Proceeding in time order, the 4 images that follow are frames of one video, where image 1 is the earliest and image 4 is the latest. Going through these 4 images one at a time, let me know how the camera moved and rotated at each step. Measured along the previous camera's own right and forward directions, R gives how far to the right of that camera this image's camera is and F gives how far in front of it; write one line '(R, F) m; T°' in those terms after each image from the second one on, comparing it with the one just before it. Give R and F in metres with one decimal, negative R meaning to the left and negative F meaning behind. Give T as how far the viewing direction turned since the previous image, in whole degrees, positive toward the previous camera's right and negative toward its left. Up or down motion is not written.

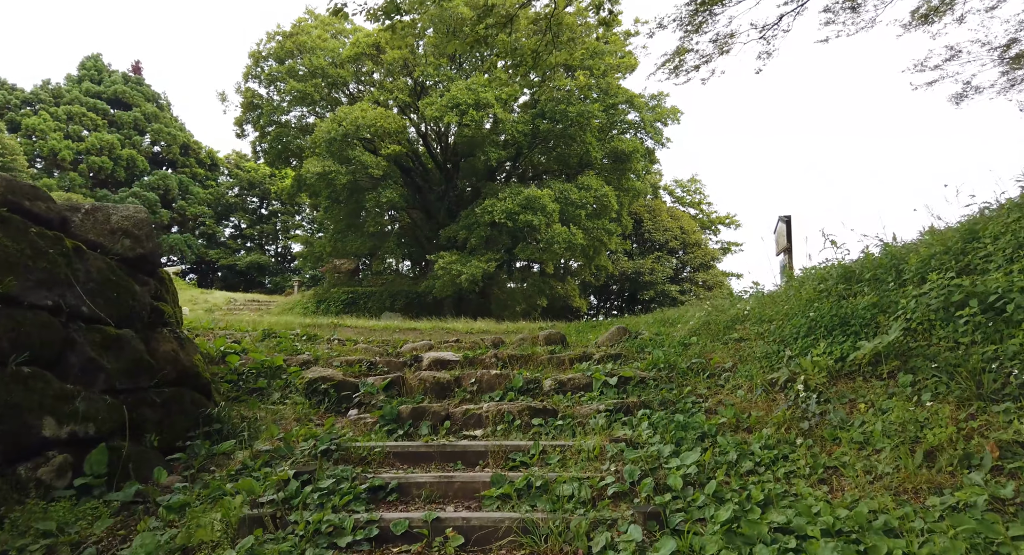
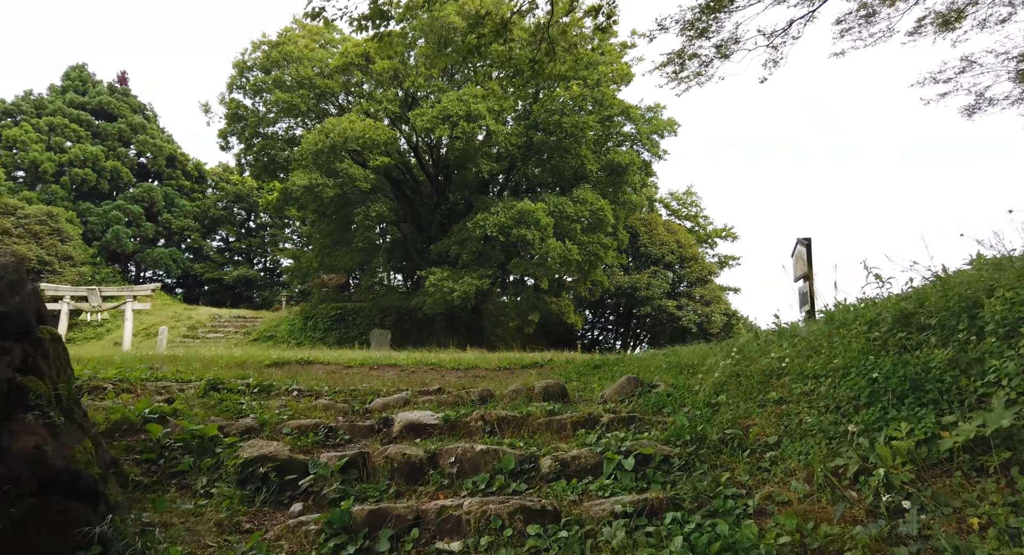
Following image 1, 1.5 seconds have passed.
(0.0, +1.0) m; +1°
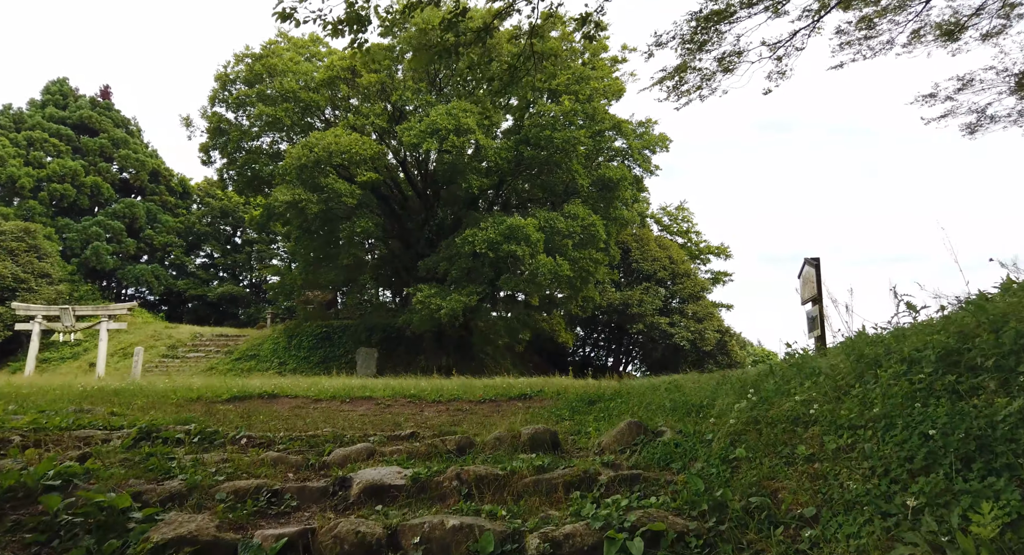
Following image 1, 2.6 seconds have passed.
(+0.1, +0.7) m; +1°
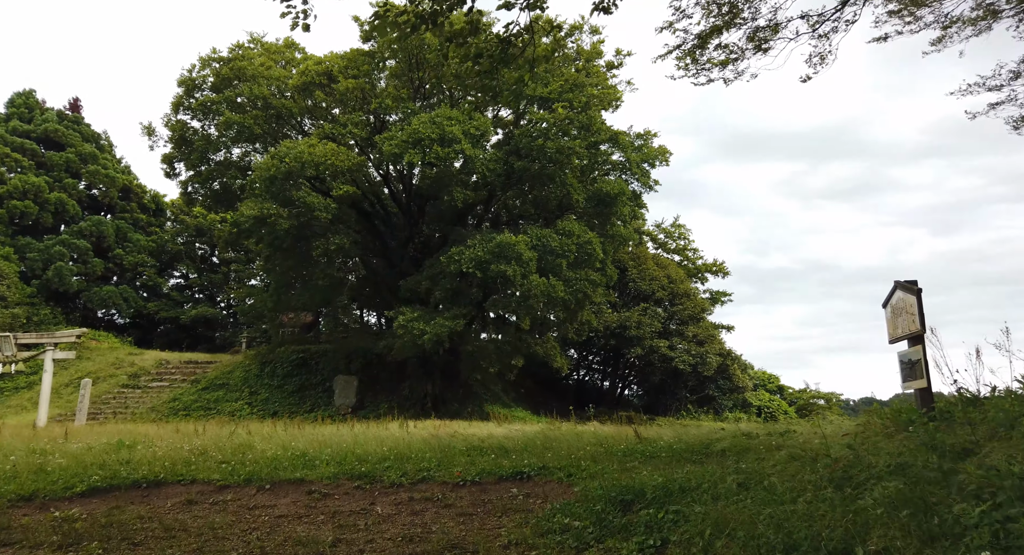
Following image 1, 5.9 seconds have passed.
(0.0, +2.3) m; +1°
